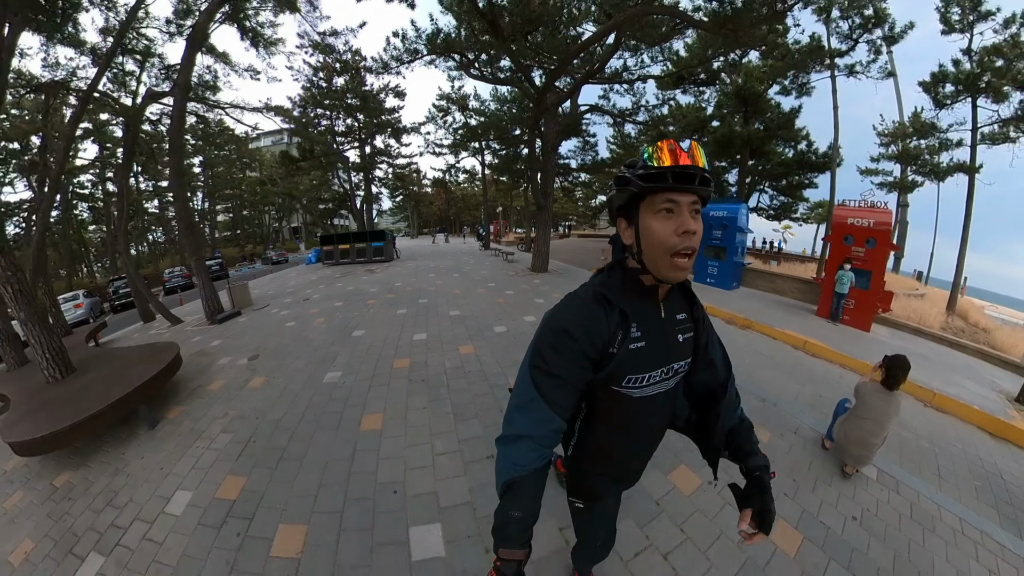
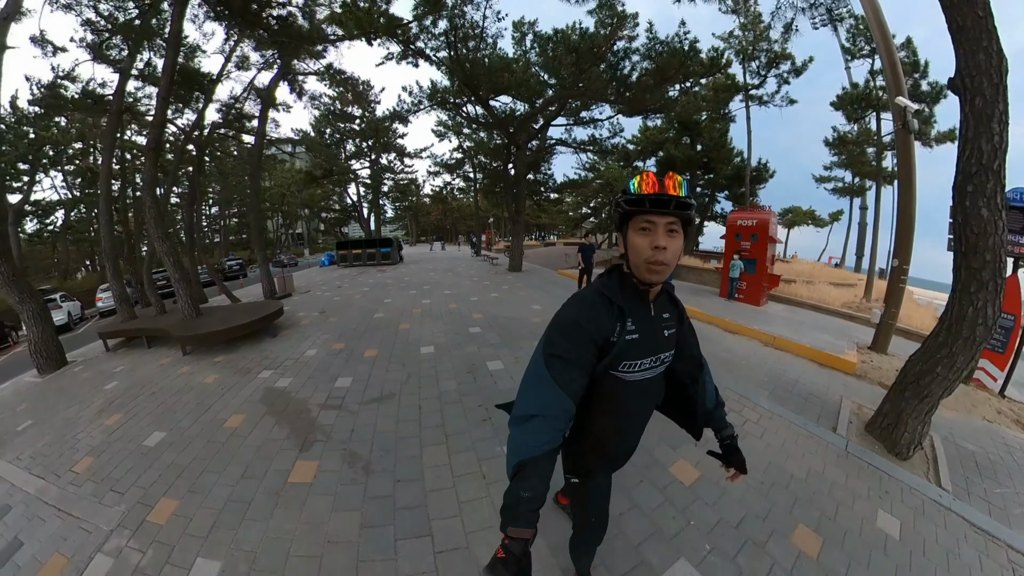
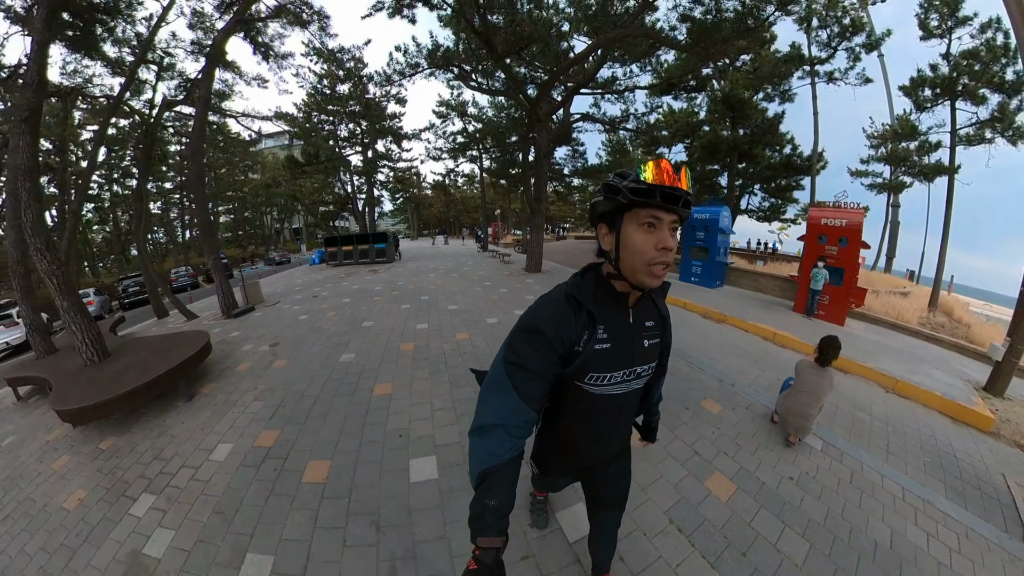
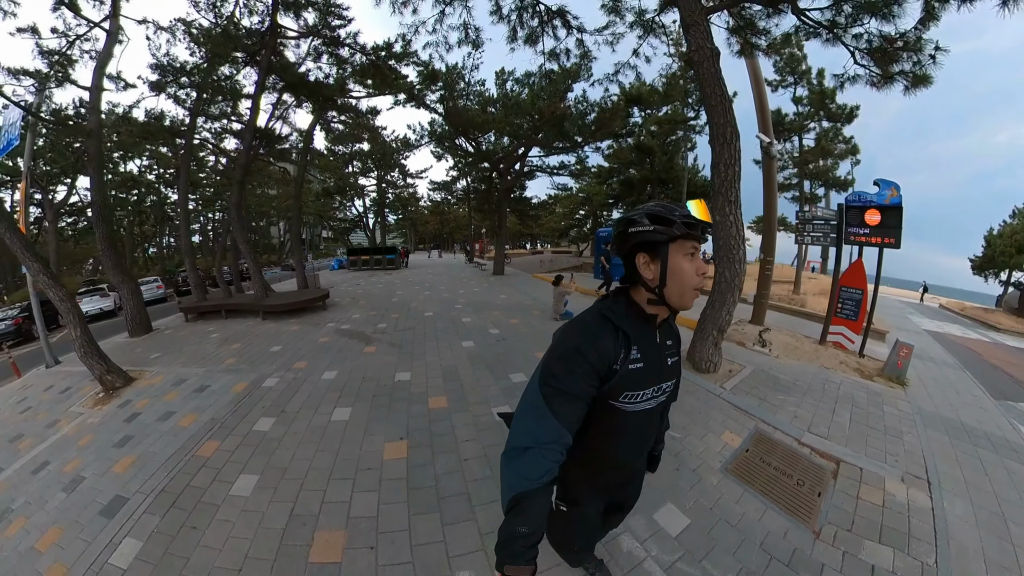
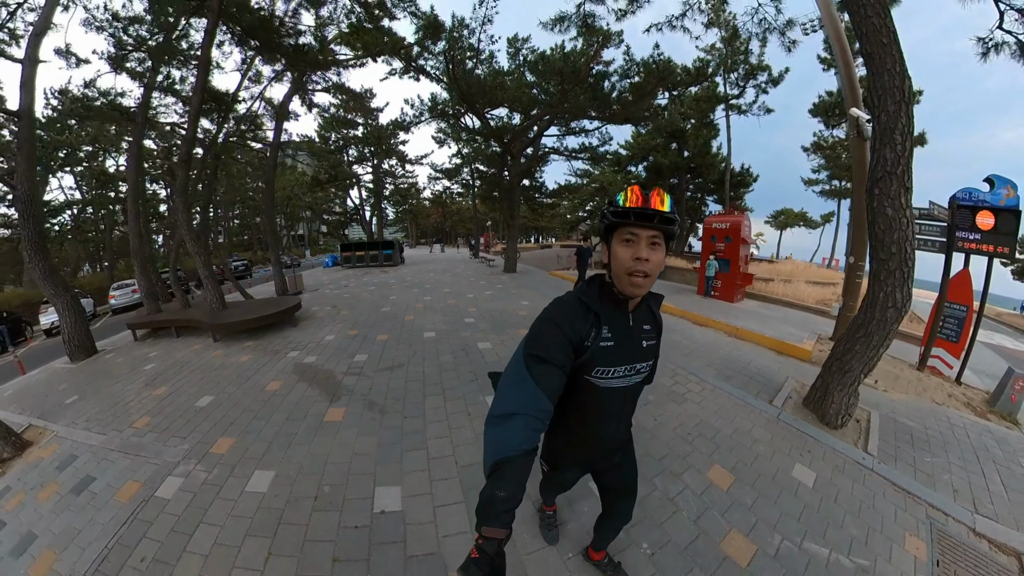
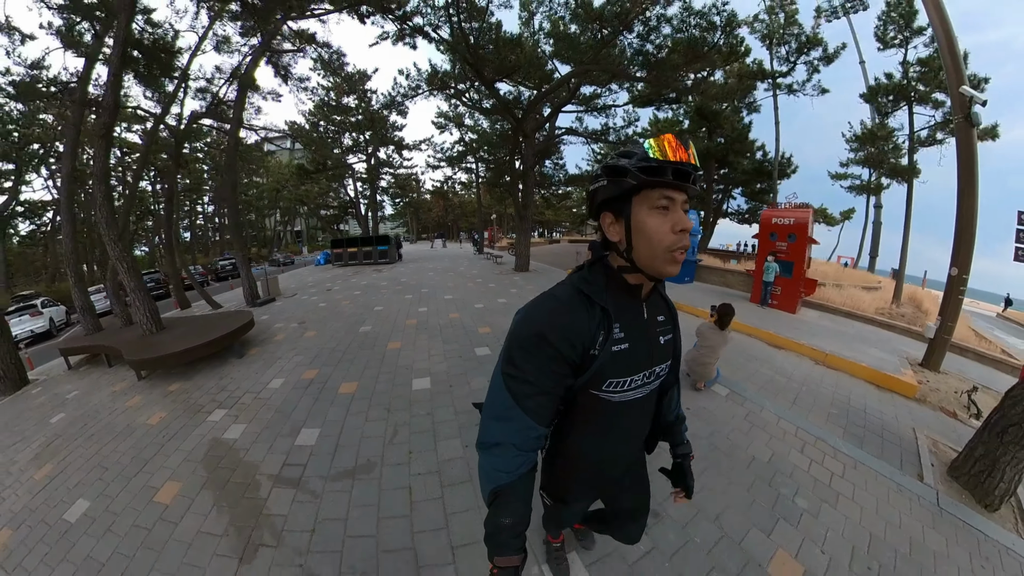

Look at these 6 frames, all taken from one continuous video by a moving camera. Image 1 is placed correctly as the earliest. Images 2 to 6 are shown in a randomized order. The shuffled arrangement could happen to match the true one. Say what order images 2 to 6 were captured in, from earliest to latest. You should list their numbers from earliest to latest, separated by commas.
3, 6, 2, 5, 4
